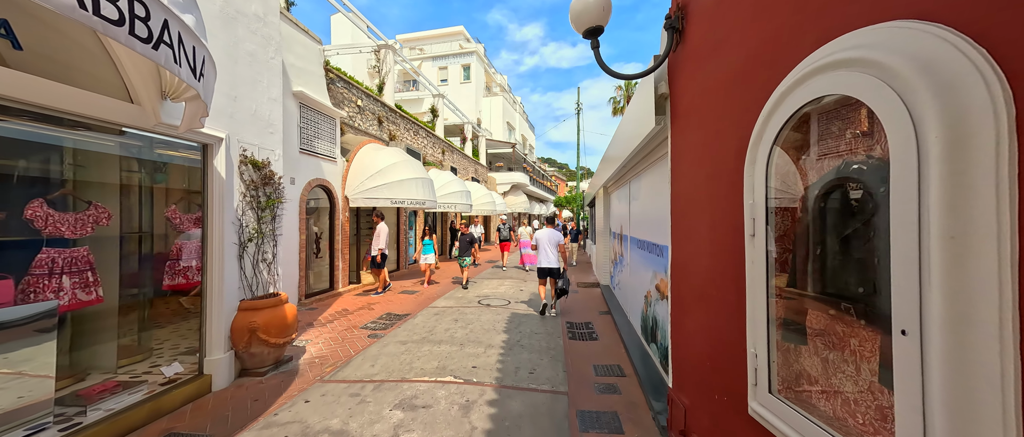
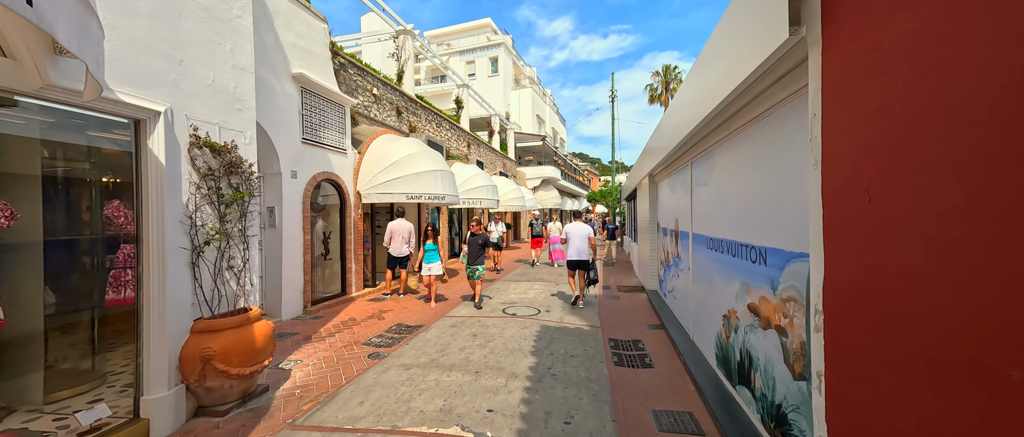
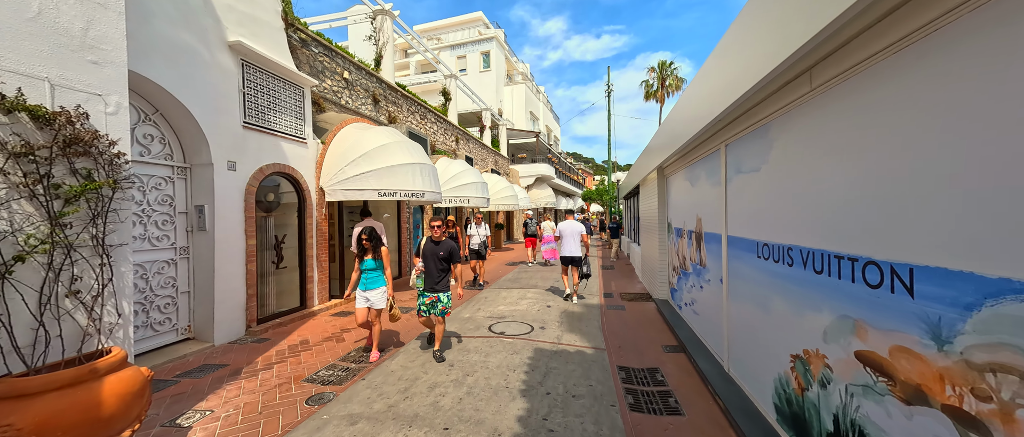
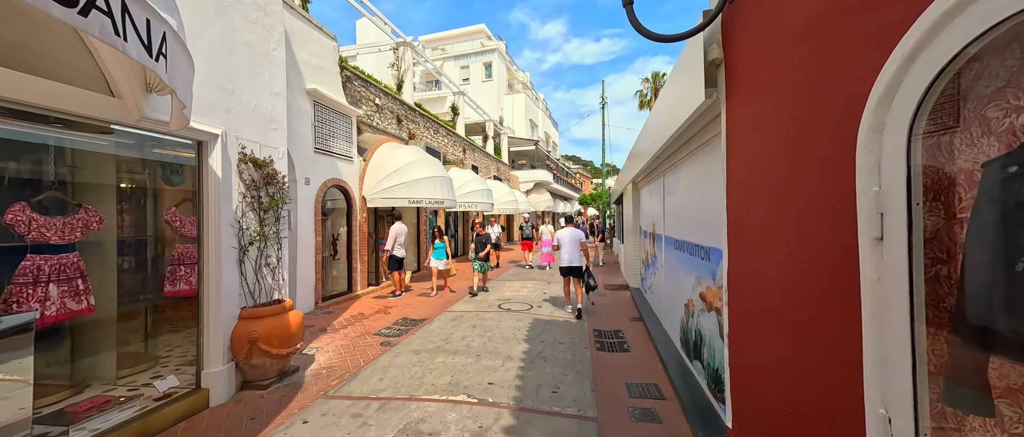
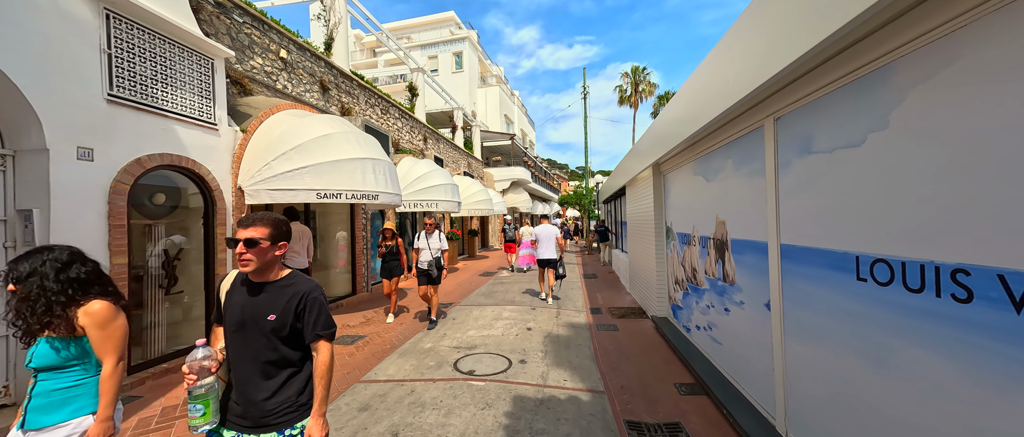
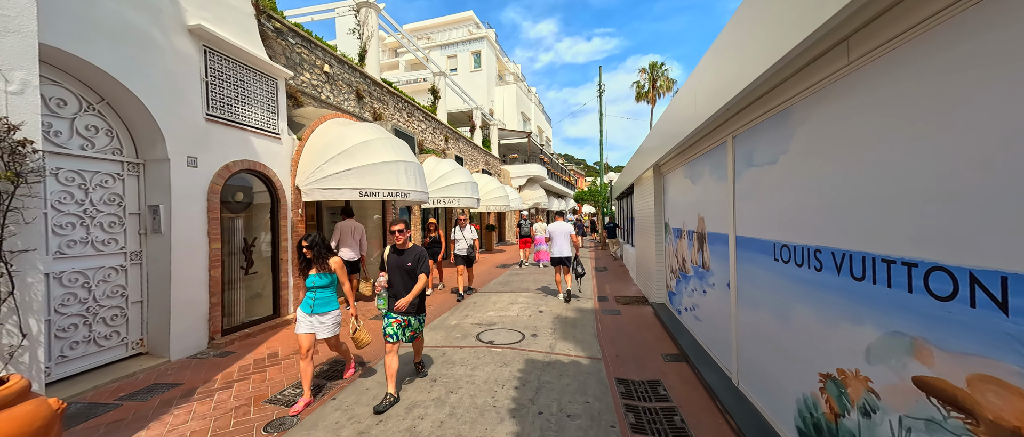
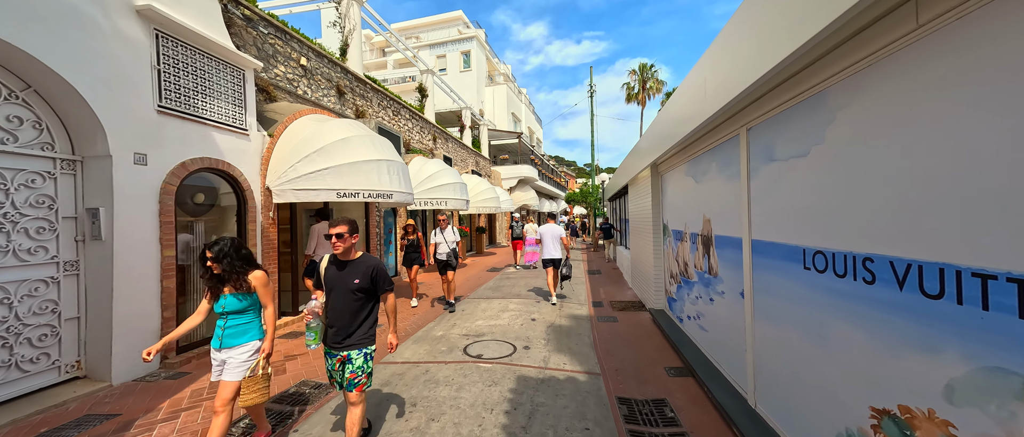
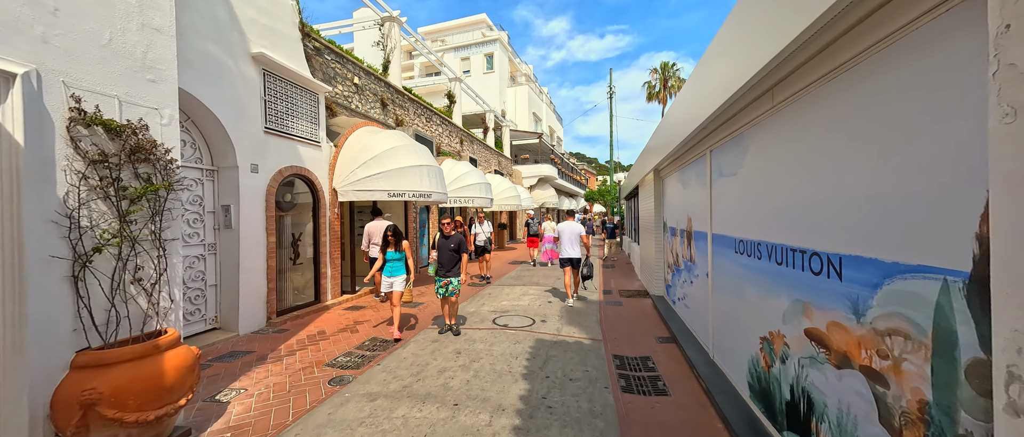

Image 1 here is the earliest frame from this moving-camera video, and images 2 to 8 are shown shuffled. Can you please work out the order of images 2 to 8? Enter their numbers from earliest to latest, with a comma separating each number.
4, 2, 8, 3, 6, 7, 5
